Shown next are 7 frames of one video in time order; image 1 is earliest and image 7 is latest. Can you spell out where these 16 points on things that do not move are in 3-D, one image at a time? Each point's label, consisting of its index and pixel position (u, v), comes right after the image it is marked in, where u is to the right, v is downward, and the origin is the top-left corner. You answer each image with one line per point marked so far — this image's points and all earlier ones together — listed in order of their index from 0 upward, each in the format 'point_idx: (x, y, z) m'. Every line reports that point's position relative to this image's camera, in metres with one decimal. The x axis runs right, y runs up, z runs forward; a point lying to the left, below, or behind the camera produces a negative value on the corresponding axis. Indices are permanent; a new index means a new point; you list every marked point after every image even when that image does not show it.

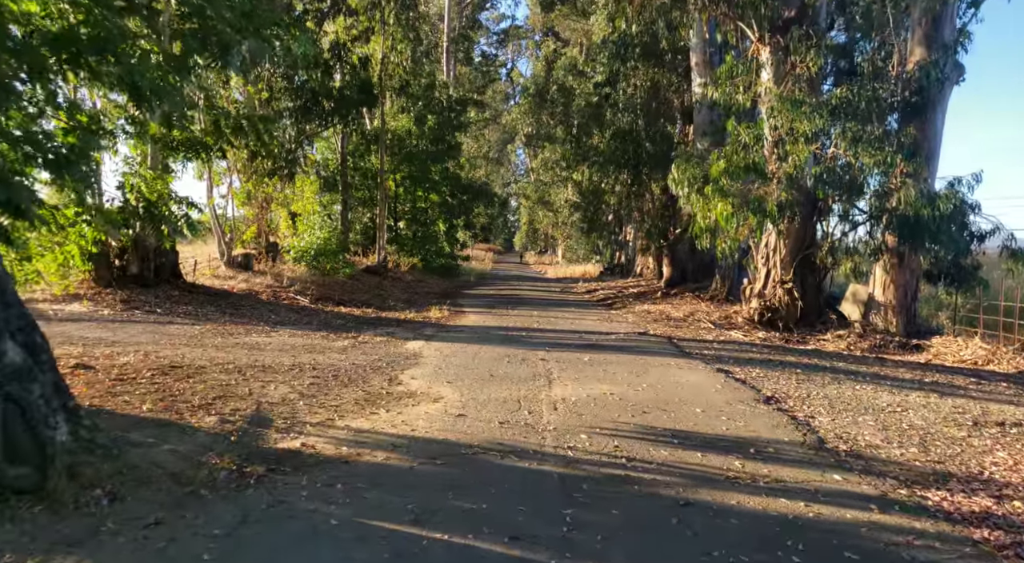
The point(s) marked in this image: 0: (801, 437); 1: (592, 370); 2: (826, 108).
0: (+2.1, -1.2, +5.5) m
1: (+0.9, -1.0, +8.6) m
2: (+5.3, +3.0, +12.7) m
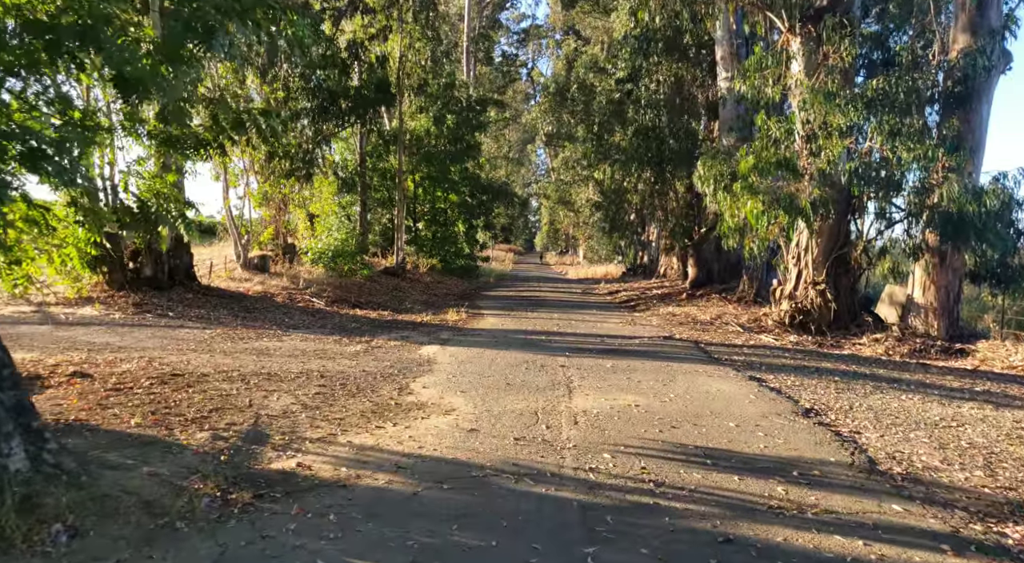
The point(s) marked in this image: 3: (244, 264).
0: (+2.3, -1.2, +5.0) m
1: (+1.1, -1.1, +8.1) m
2: (+5.7, +2.9, +12.1) m
3: (-7.2, +0.5, +19.9) m
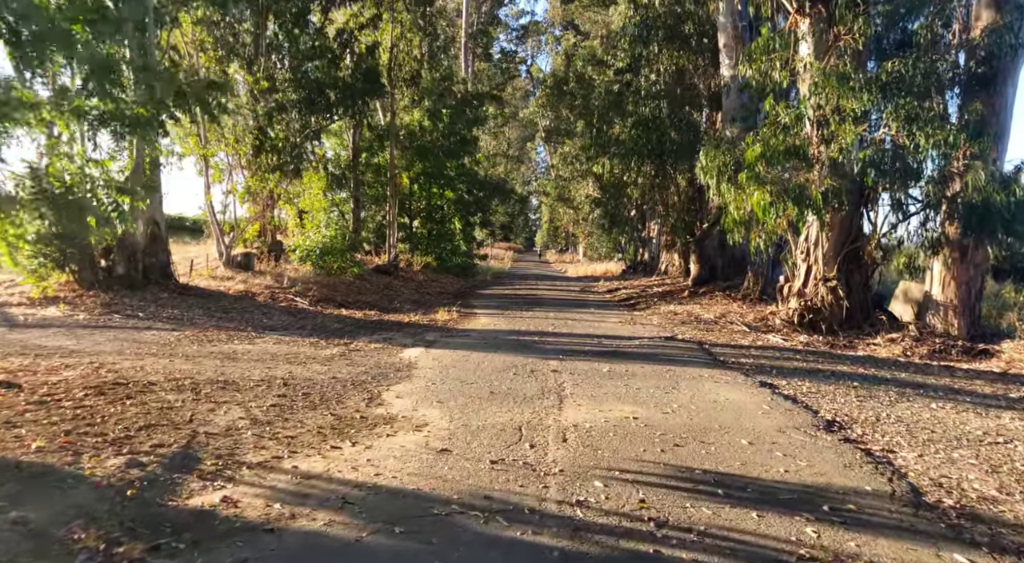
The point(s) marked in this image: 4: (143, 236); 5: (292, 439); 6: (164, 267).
0: (+2.1, -1.1, +4.2) m
1: (+1.0, -1.0, +7.3) m
2: (+5.5, +3.0, +11.3) m
3: (-7.4, +0.5, +19.1) m
4: (-7.4, +0.9, +14.9) m
5: (-1.5, -1.1, +5.1) m
6: (-7.2, +0.3, +15.3) m
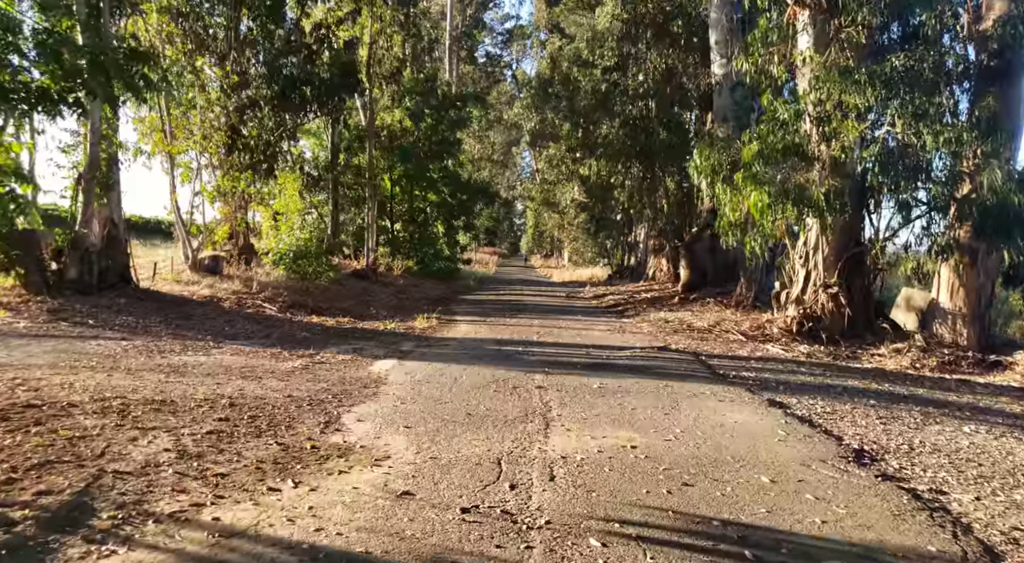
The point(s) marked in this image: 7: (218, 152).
0: (+2.0, -1.2, +3.4) m
1: (+0.8, -1.1, +6.5) m
2: (+5.2, +2.9, +10.5) m
3: (-7.8, +0.4, +18.1) m
4: (-7.7, +0.8, +13.9) m
5: (-1.7, -1.1, +4.2) m
6: (-7.6, +0.2, +14.4) m
7: (-7.6, +3.4, +19.2) m
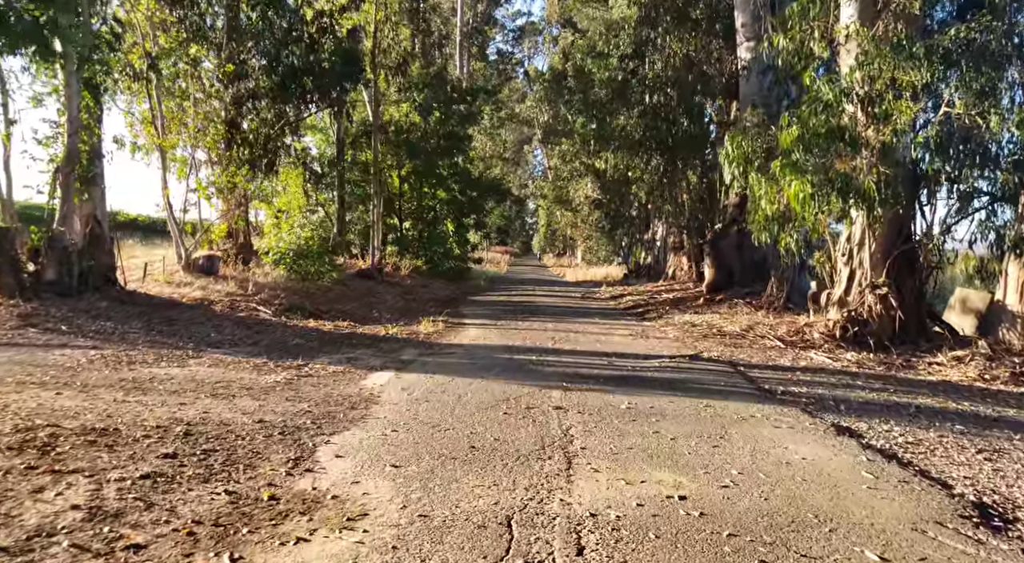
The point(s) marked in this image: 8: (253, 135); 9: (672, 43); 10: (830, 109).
0: (+2.0, -1.2, +2.2) m
1: (+0.9, -1.1, +5.3) m
2: (+5.4, +2.9, +9.3) m
3: (-7.5, +0.4, +17.1) m
4: (-7.5, +0.8, +12.9) m
5: (-1.6, -1.1, +3.1) m
6: (-7.3, +0.2, +13.4) m
7: (-7.3, +3.3, +18.2) m
8: (-6.8, +3.8, +19.3) m
9: (+4.2, +6.2, +19.0) m
10: (+4.4, +2.4, +10.3) m
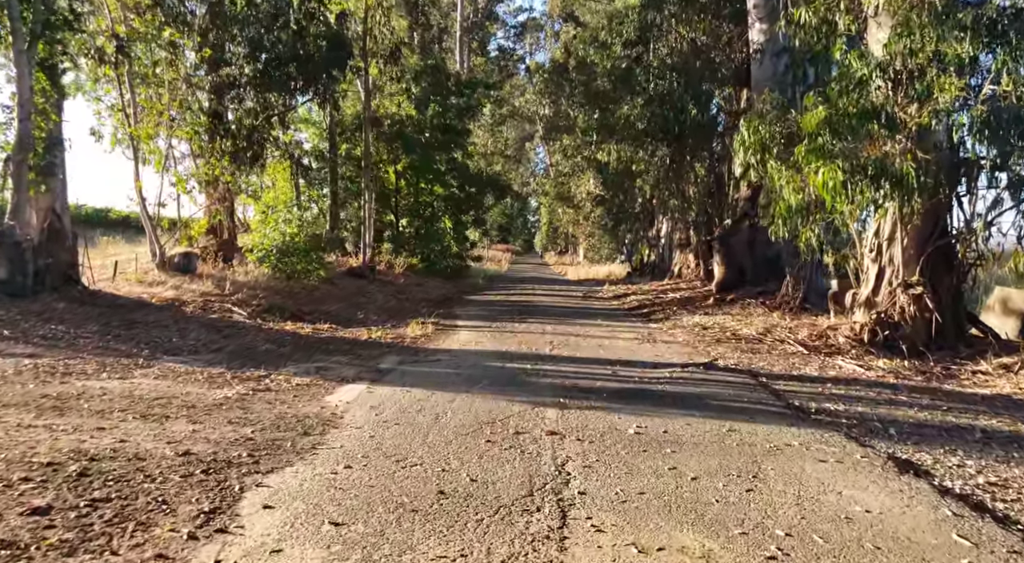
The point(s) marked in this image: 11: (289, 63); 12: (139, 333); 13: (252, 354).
0: (+1.9, -1.2, +1.1) m
1: (+0.8, -1.1, +4.2) m
2: (+5.3, +2.9, +8.2) m
3: (-7.6, +0.4, +16.1) m
4: (-7.6, +0.8, +11.8) m
5: (-1.7, -1.2, +2.1) m
6: (-7.4, +0.2, +12.3) m
7: (-7.4, +3.4, +17.2) m
8: (-6.8, +3.9, +18.3) m
9: (+4.1, +6.2, +17.9) m
10: (+4.3, +2.4, +9.2) m
11: (-5.7, +5.6, +19.0) m
12: (-5.2, -0.7, +10.3) m
13: (-3.3, -0.9, +9.4) m
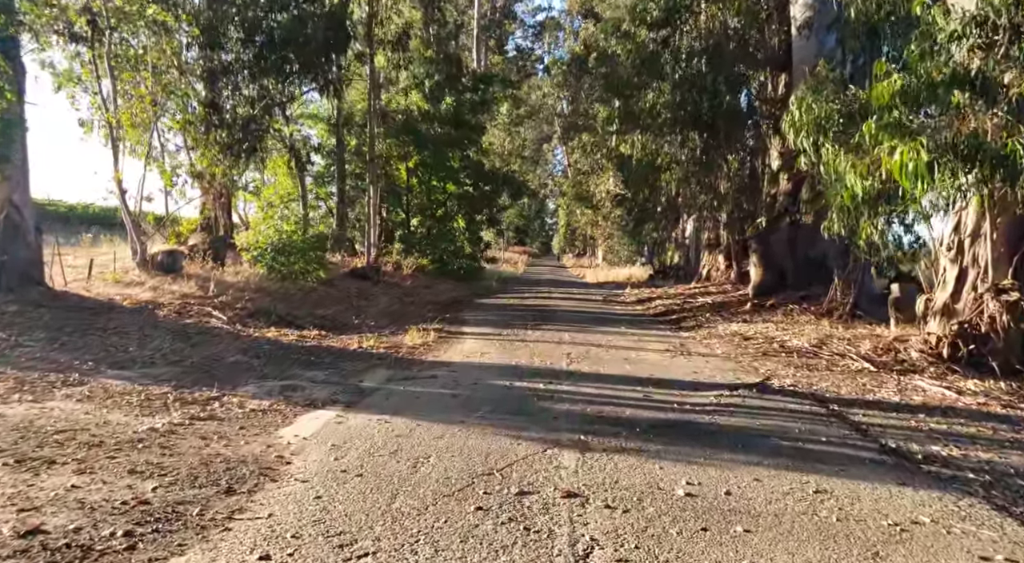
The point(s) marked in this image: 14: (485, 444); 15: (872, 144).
0: (+1.8, -1.2, -0.4) m
1: (+0.8, -1.1, +2.7) m
2: (+5.4, +2.9, +6.6) m
3: (-7.3, +0.4, +14.8) m
4: (-7.4, +0.8, +10.5) m
5: (-1.8, -1.1, +0.6) m
6: (-7.2, +0.2, +11.0) m
7: (-7.1, +3.3, +15.8) m
8: (-6.5, +3.9, +16.9) m
9: (+4.5, +6.1, +16.3) m
10: (+4.5, +2.4, +7.6) m
11: (-5.3, +5.6, +17.6) m
12: (-5.0, -0.7, +8.9) m
13: (-3.2, -0.9, +7.9) m
14: (-0.2, -1.1, +4.9) m
15: (+3.8, +1.5, +7.8) m
